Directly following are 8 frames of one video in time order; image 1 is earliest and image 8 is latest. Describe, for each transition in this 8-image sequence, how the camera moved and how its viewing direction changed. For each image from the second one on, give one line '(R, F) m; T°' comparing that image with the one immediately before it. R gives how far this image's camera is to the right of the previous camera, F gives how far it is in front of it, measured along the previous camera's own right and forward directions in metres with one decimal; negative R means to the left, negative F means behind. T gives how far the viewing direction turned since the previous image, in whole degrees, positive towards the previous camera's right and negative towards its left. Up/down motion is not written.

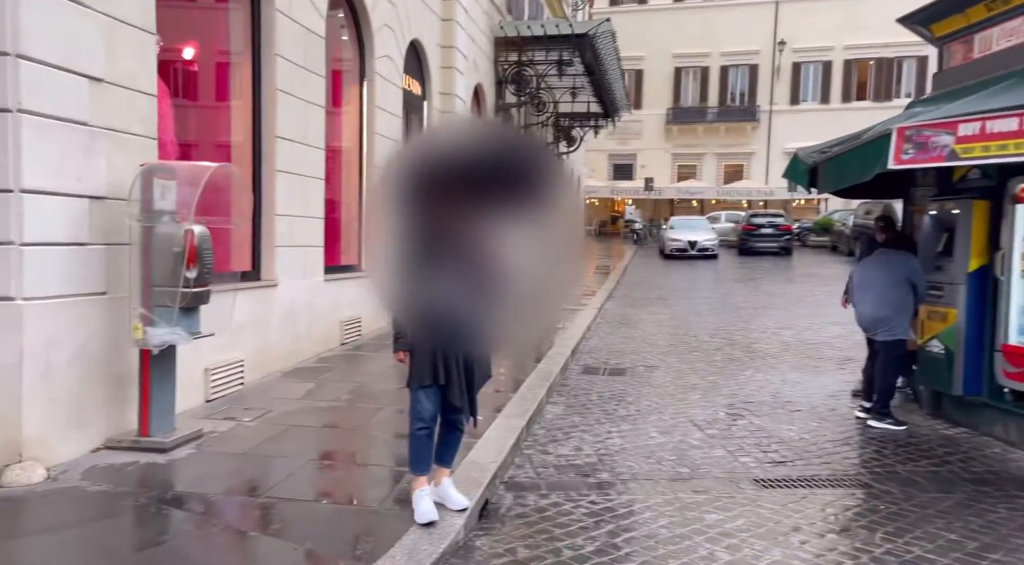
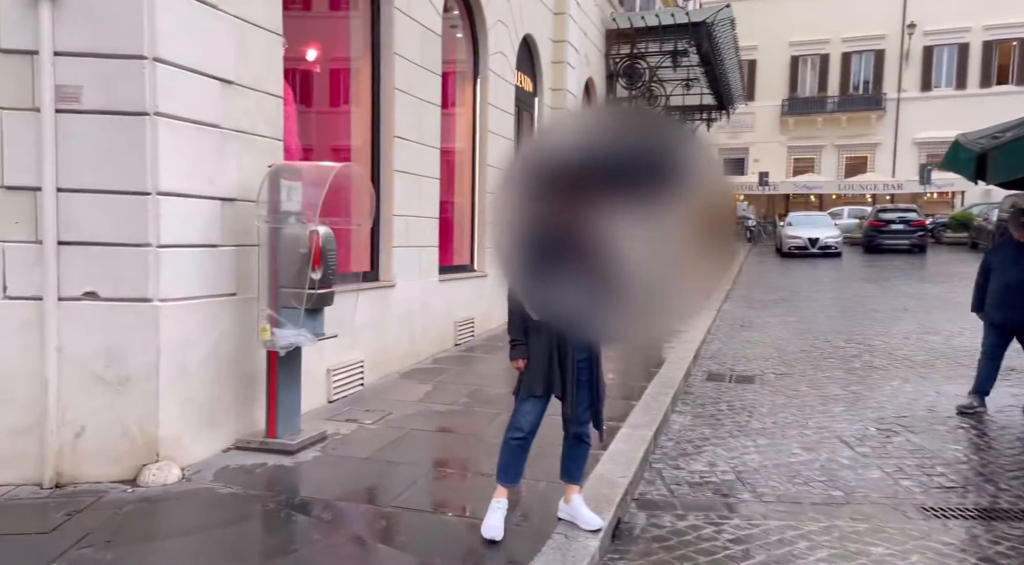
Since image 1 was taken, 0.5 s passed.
(-0.2, +0.2) m; -6°
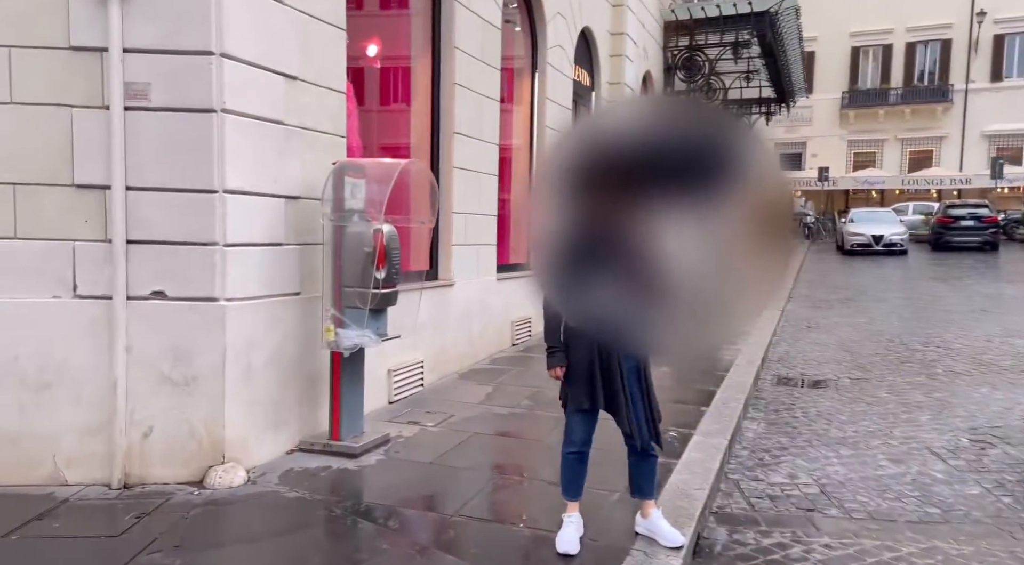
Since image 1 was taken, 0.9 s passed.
(-0.1, +0.2) m; -3°
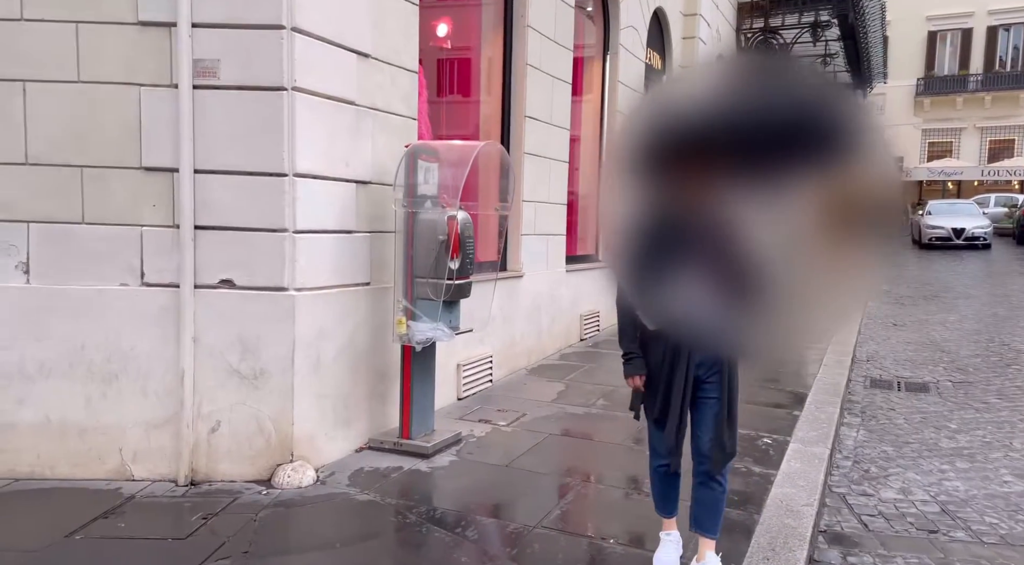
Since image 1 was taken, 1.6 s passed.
(-0.2, +0.3) m; -3°
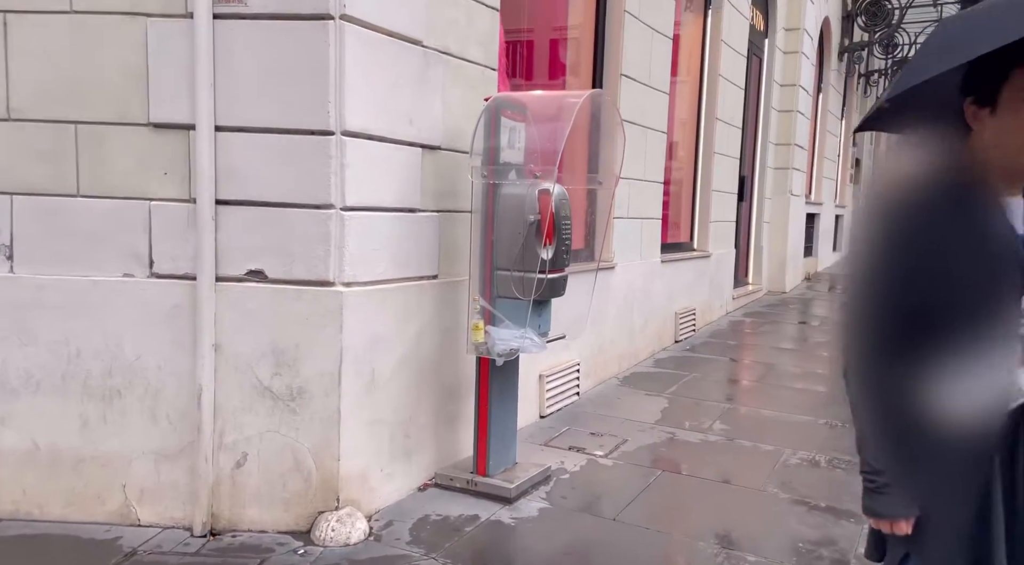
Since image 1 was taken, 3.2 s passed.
(-0.2, +1.2) m; -4°
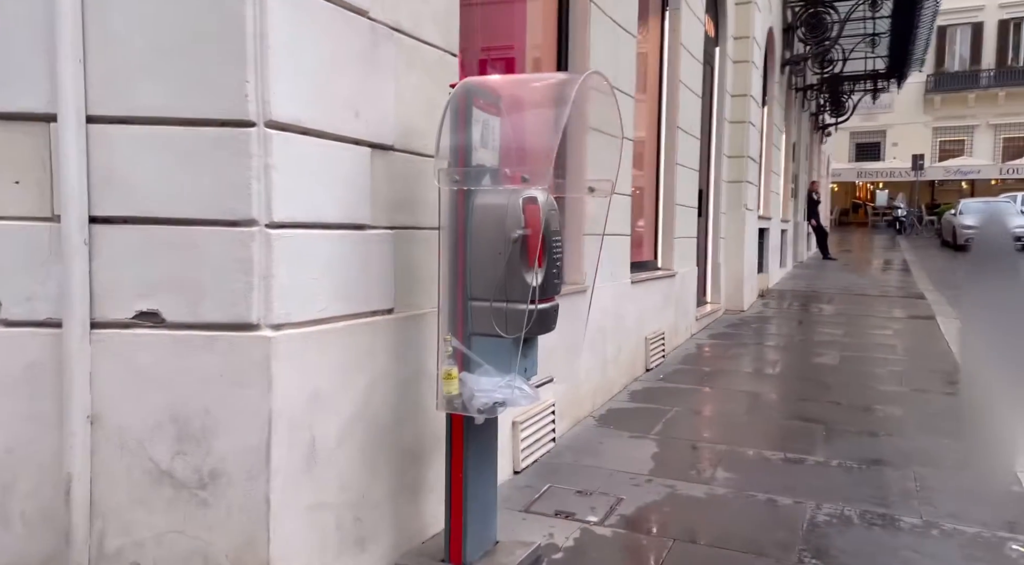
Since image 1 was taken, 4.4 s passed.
(-0.2, +0.9) m; +4°
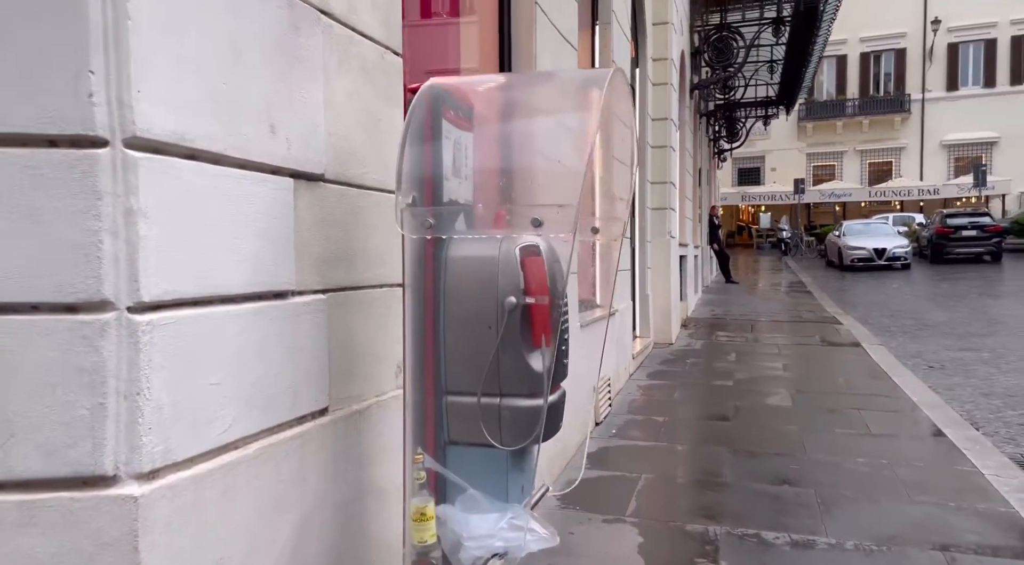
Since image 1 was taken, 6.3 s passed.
(-0.2, +1.0) m; +7°
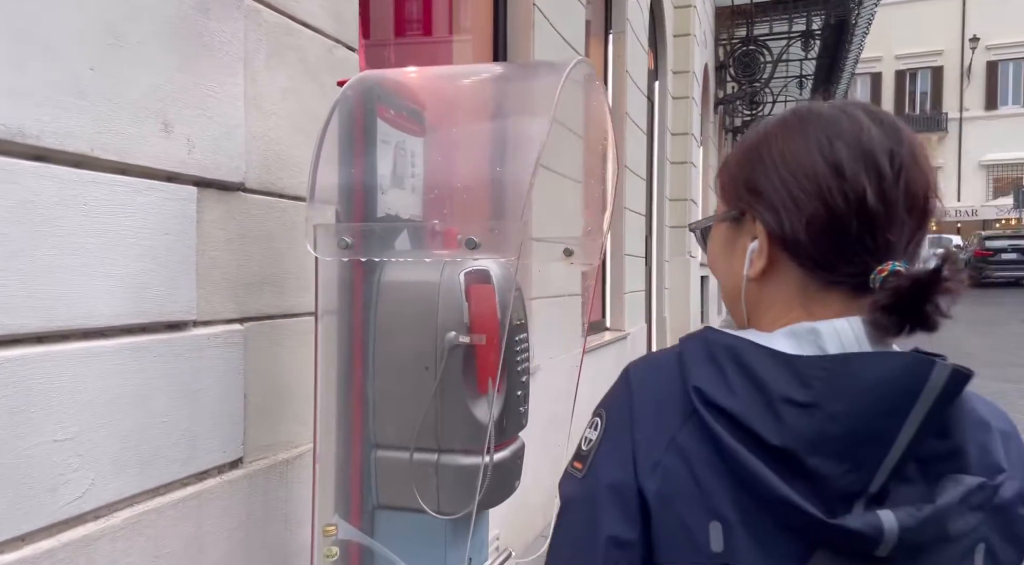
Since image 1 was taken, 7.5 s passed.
(+0.2, +0.4) m; -2°
